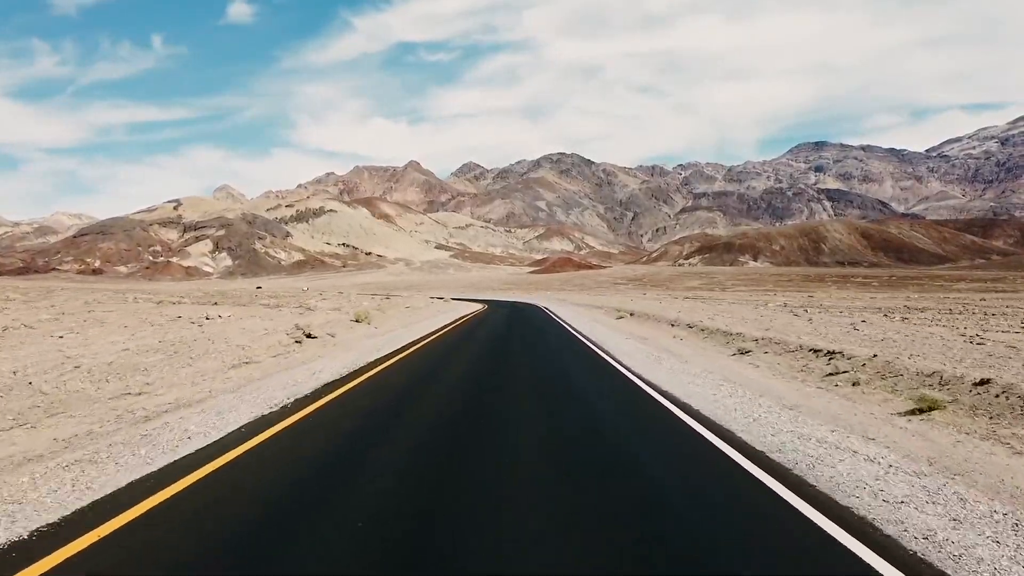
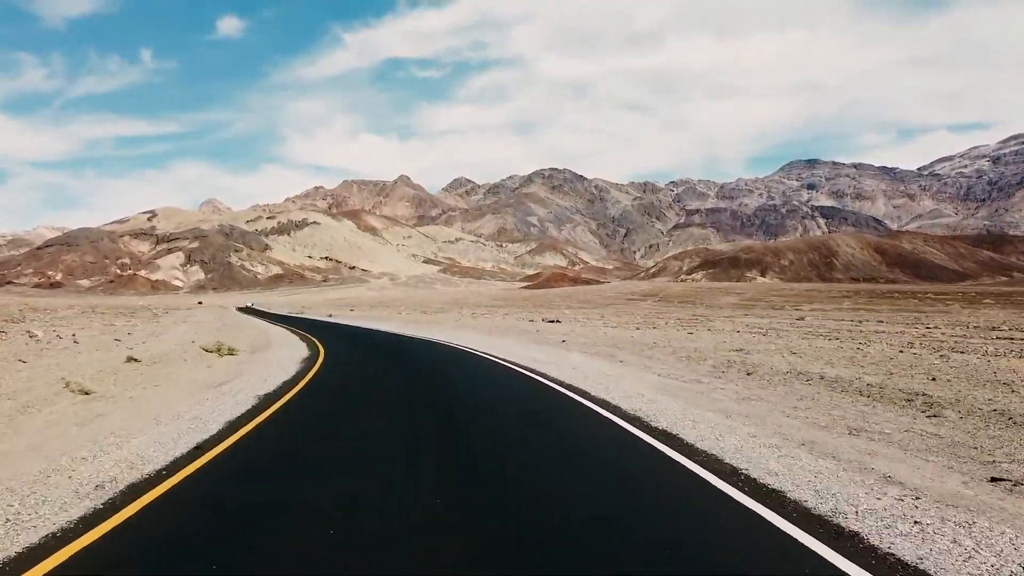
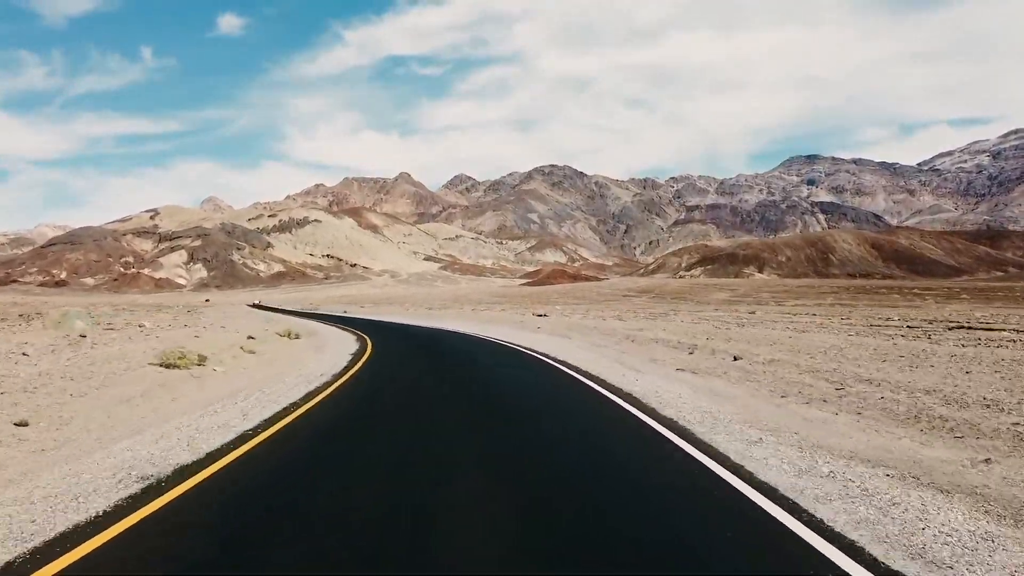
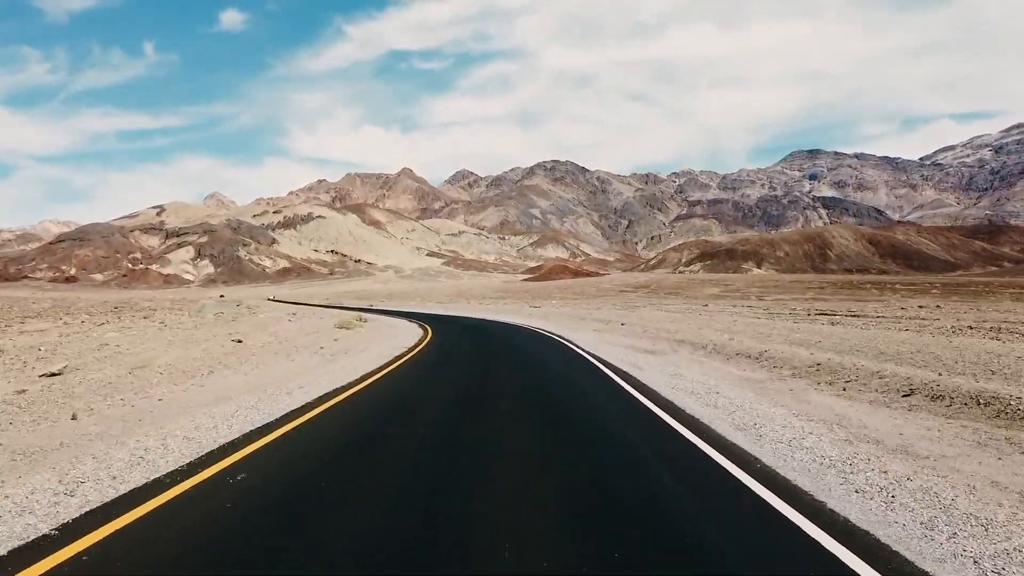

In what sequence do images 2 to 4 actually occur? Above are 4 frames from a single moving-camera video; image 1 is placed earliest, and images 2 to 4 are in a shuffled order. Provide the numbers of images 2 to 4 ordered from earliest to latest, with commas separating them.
4, 3, 2
